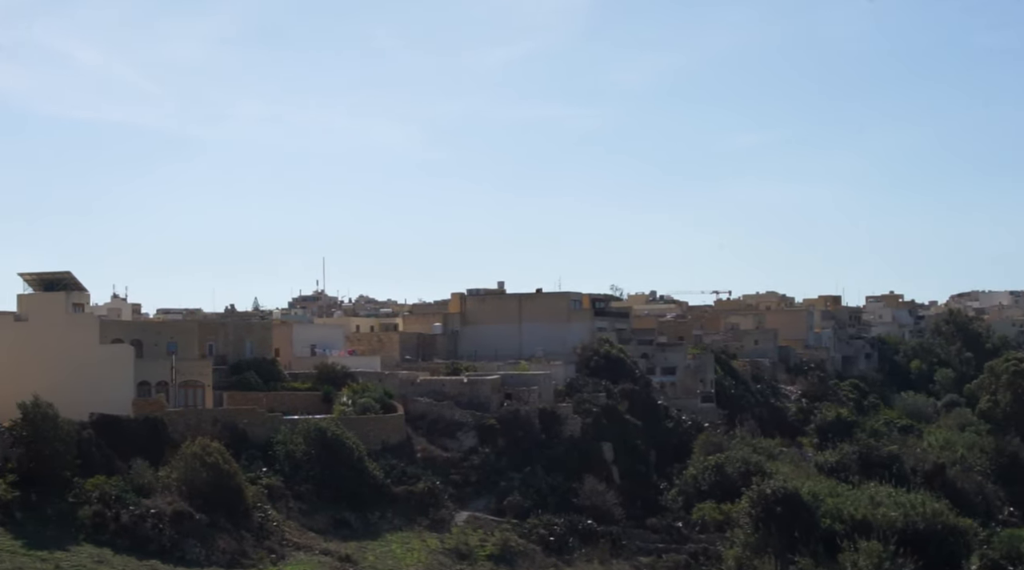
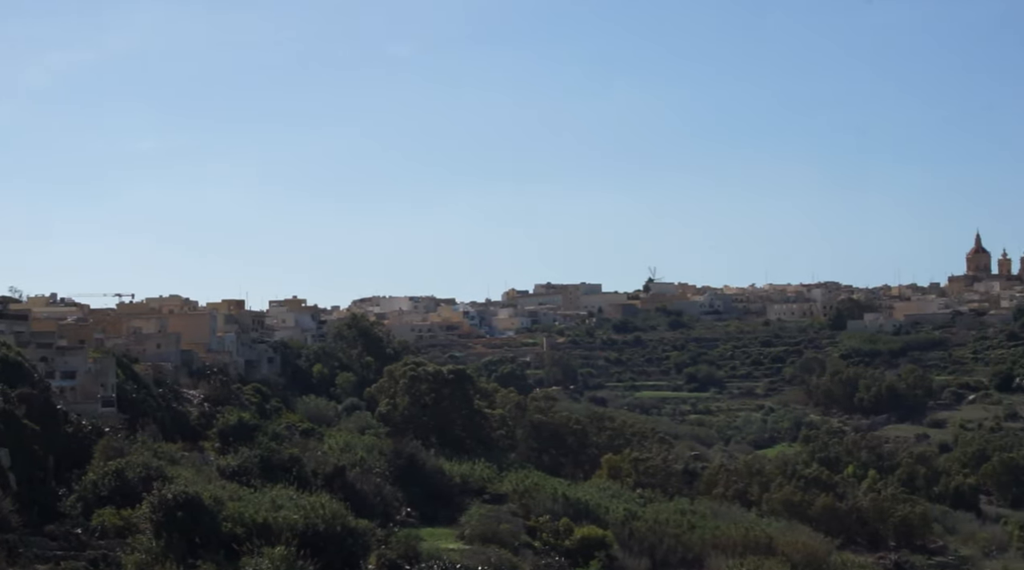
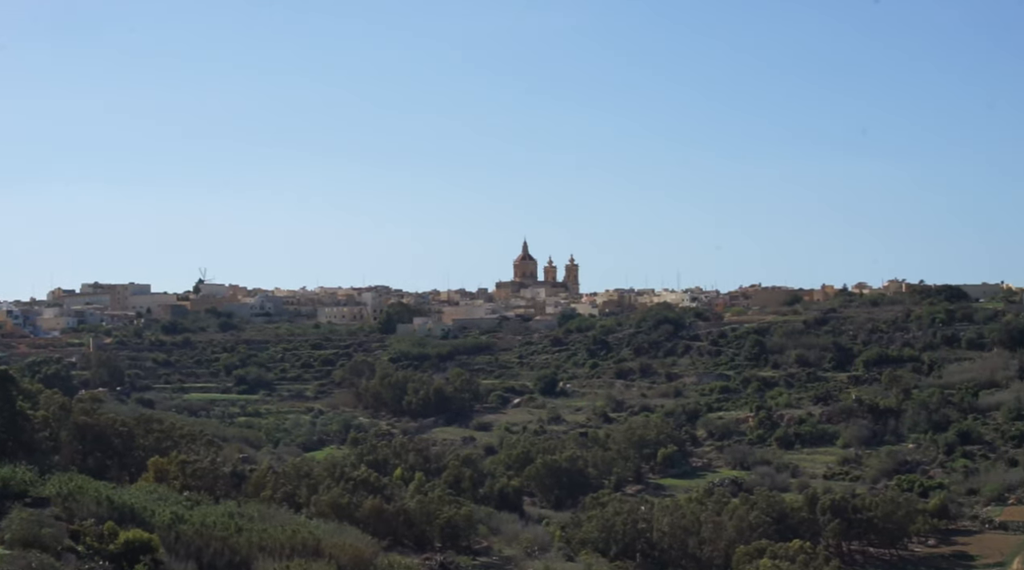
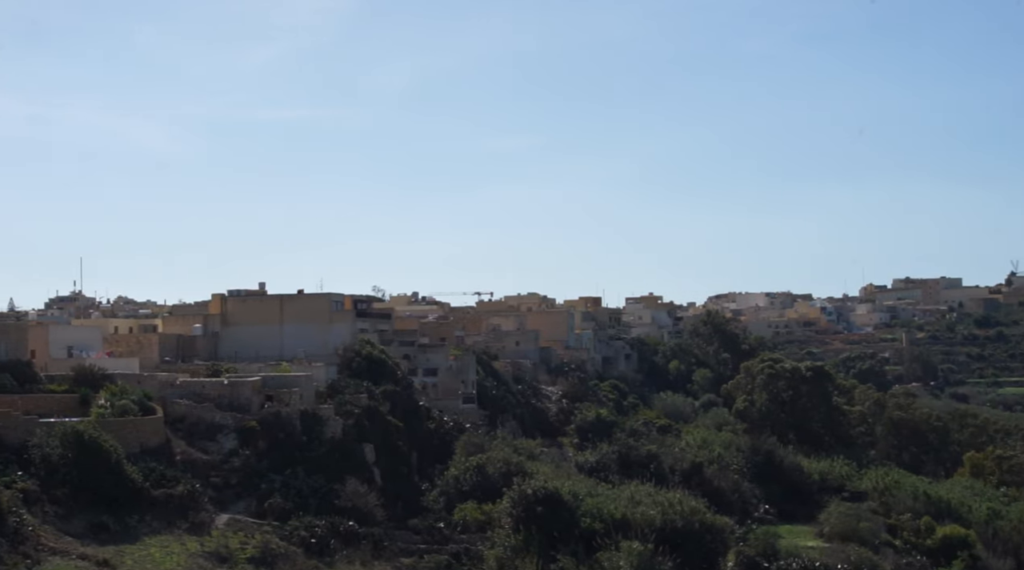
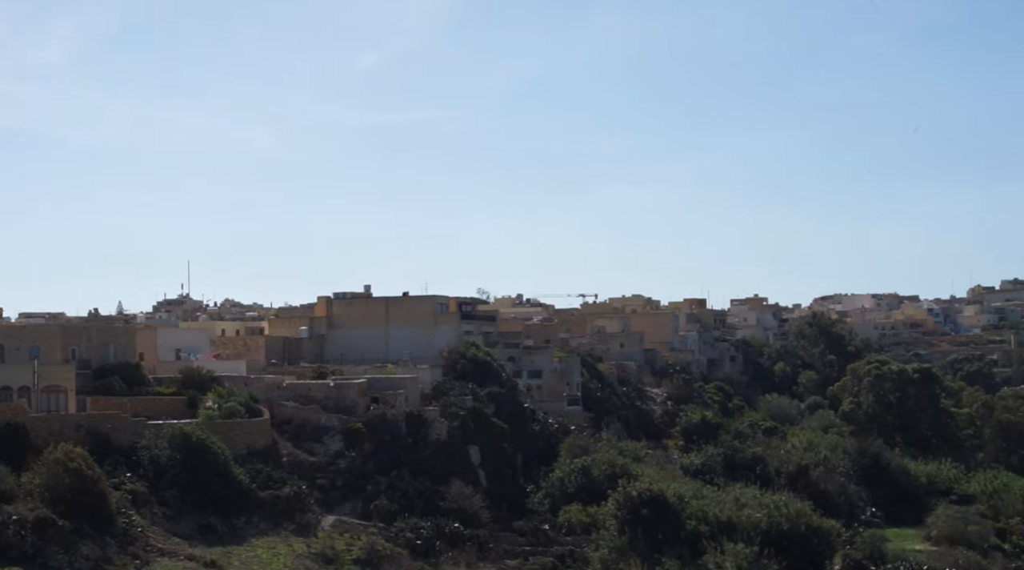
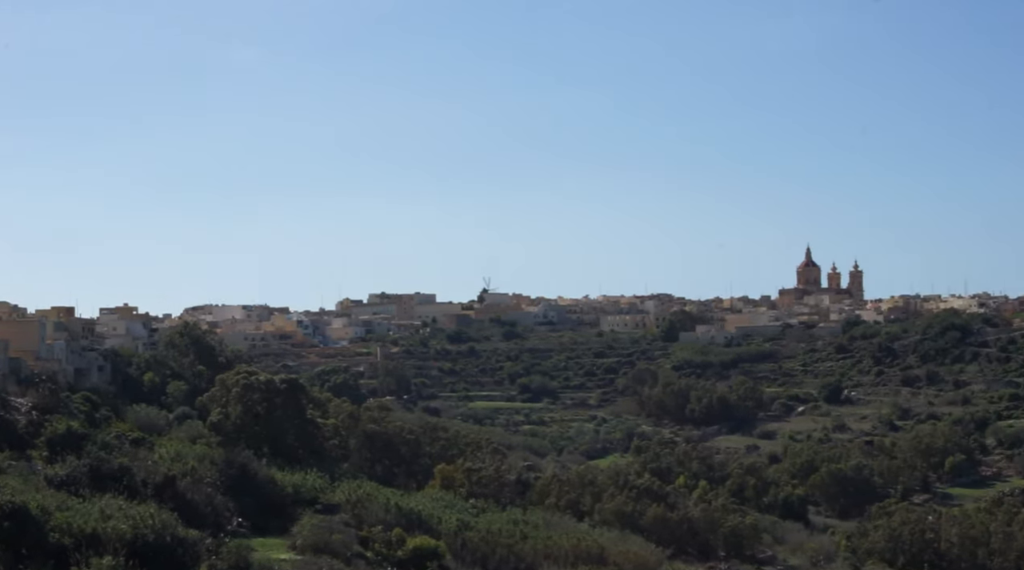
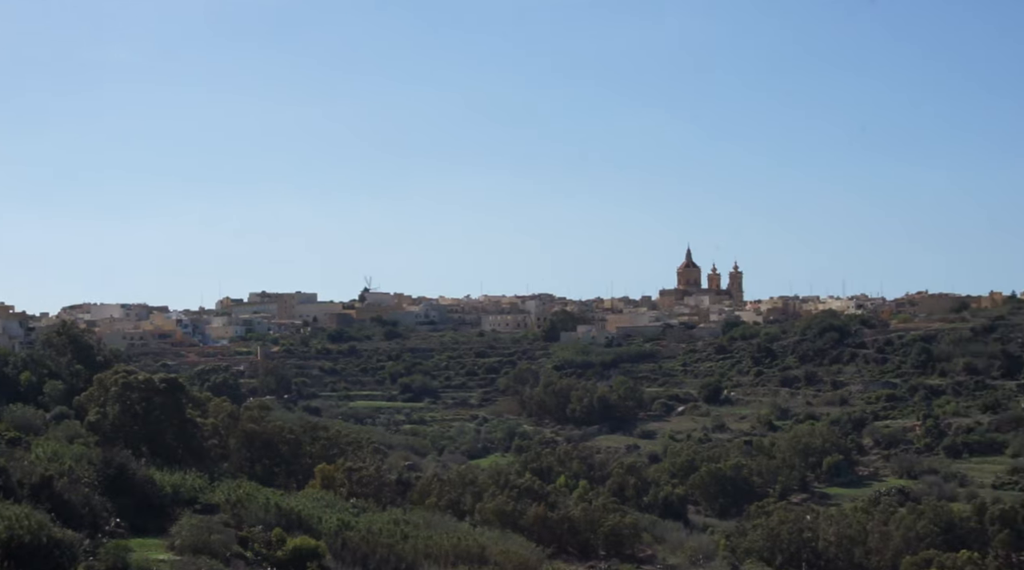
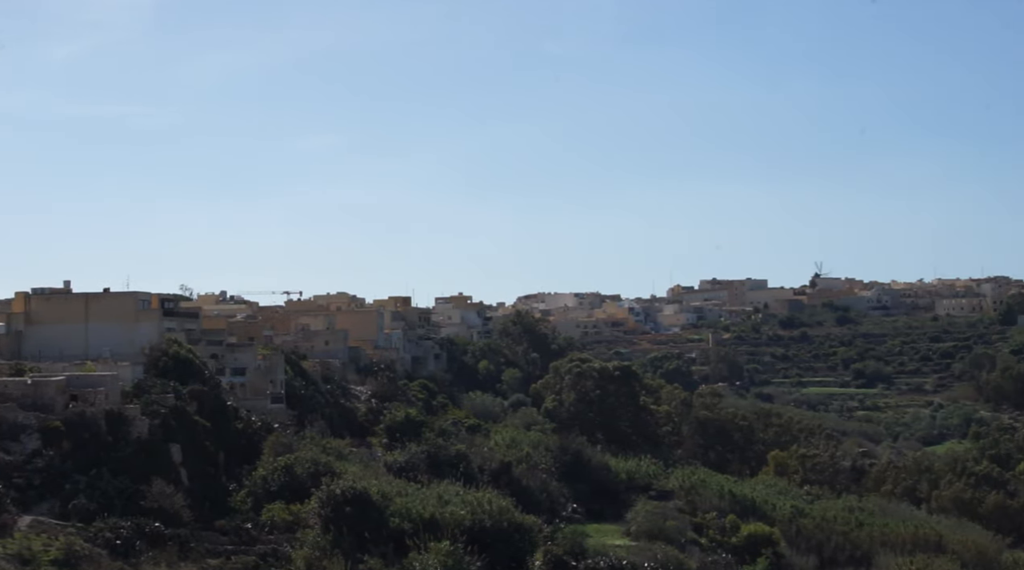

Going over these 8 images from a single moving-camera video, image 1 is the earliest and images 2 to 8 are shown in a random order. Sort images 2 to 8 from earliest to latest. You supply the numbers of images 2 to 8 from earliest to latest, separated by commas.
5, 4, 8, 2, 6, 7, 3
